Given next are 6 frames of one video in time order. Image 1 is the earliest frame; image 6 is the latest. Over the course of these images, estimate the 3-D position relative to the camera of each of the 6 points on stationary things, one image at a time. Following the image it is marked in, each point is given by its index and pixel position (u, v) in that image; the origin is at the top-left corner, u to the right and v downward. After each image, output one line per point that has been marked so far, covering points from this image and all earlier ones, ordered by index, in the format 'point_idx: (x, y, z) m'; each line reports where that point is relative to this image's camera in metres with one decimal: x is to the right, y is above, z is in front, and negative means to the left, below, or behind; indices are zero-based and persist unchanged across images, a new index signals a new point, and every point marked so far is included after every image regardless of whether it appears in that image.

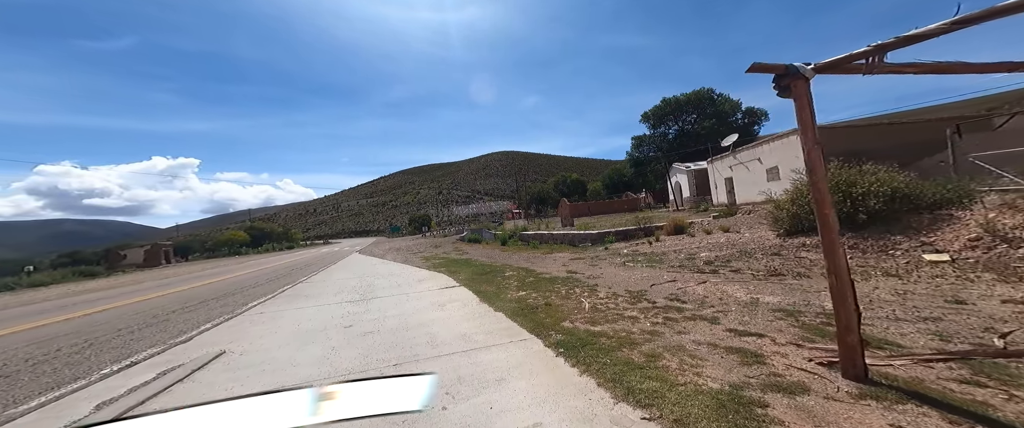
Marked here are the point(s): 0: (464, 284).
0: (-1.4, -2.2, +10.0) m
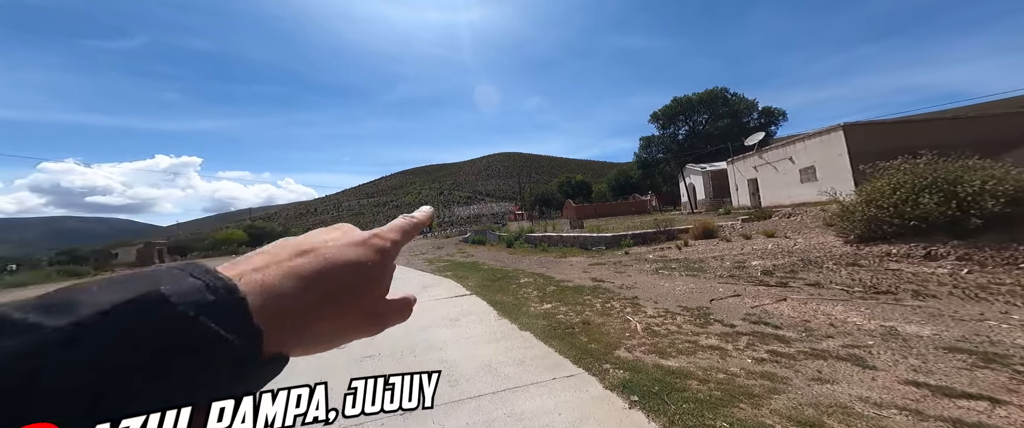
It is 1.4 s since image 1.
0: (-0.9, -2.2, +9.0) m
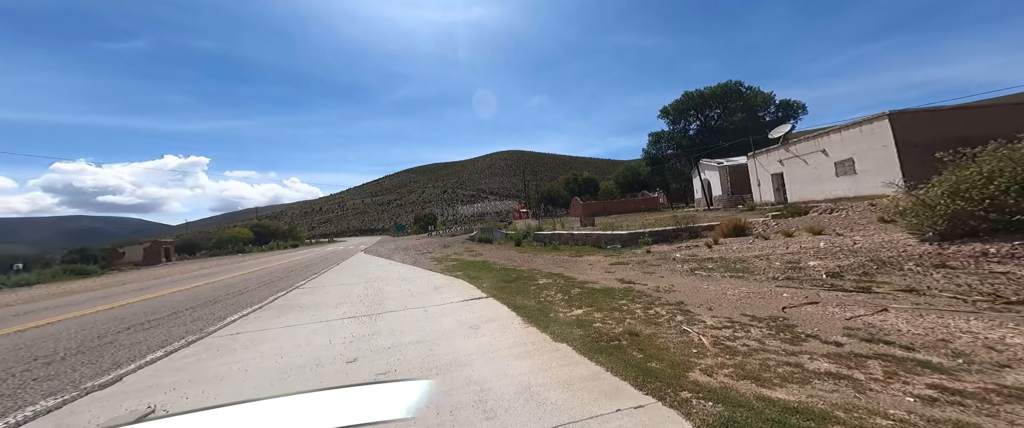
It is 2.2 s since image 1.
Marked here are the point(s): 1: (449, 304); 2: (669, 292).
0: (-0.4, -2.1, +8.4) m
1: (-1.5, -2.2, +7.6) m
2: (+2.9, -1.4, +5.9) m
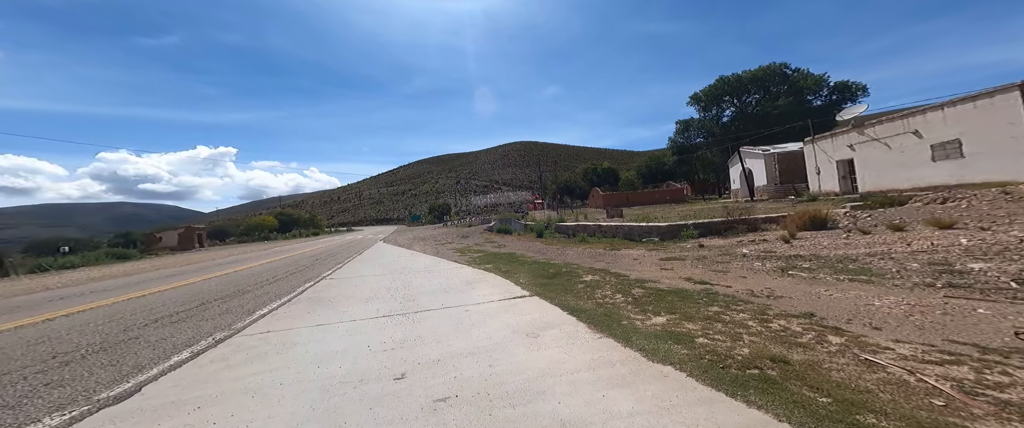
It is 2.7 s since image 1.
0: (+0.7, -1.8, +7.4) m
1: (-0.4, -1.9, +6.7) m
2: (+3.9, -1.2, +4.8) m
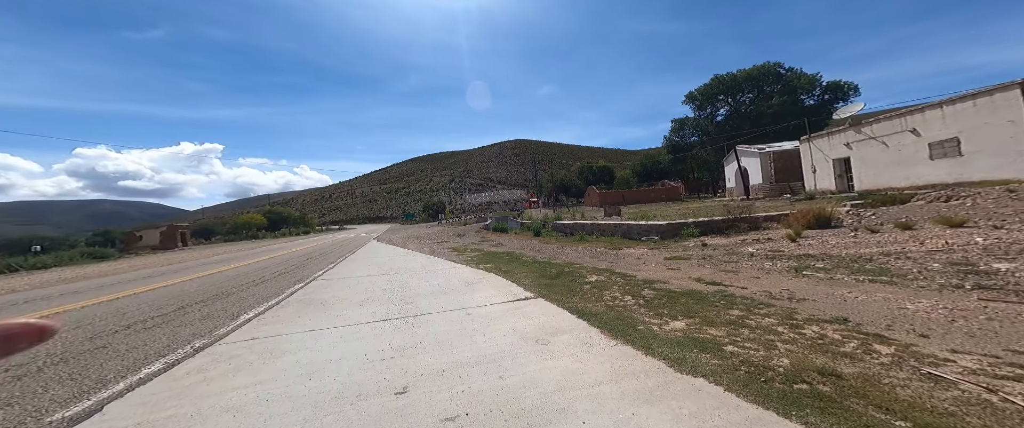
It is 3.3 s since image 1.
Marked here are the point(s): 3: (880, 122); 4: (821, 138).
0: (+0.7, -1.8, +7.1) m
1: (-0.3, -1.8, +6.4) m
2: (+4.0, -1.2, +4.5) m
3: (+15.8, +3.9, +13.8) m
4: (+16.6, +4.1, +17.2) m
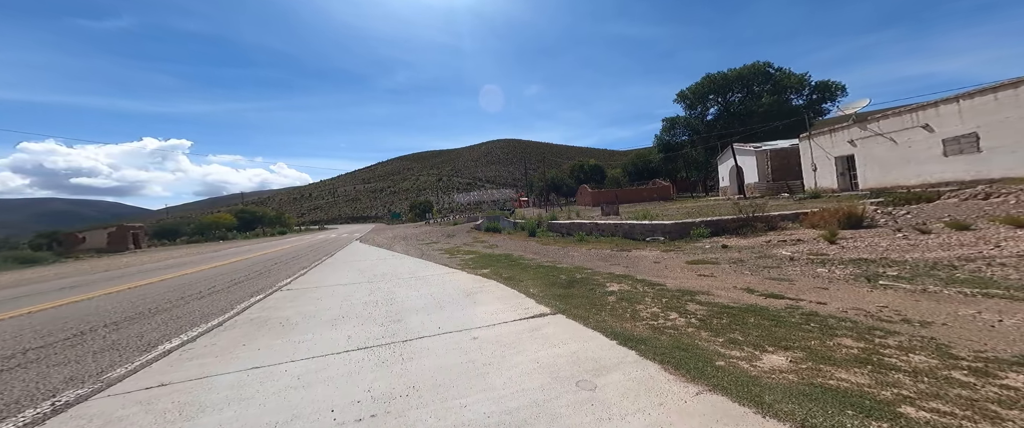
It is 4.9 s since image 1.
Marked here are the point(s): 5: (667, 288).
0: (+0.9, -1.7, +5.9) m
1: (-0.1, -1.8, +5.1) m
2: (+4.4, -1.2, +3.5) m
3: (+15.7, +4.0, +13.3) m
4: (+16.3, +4.1, +16.8) m
5: (+3.1, -1.4, +6.4) m
